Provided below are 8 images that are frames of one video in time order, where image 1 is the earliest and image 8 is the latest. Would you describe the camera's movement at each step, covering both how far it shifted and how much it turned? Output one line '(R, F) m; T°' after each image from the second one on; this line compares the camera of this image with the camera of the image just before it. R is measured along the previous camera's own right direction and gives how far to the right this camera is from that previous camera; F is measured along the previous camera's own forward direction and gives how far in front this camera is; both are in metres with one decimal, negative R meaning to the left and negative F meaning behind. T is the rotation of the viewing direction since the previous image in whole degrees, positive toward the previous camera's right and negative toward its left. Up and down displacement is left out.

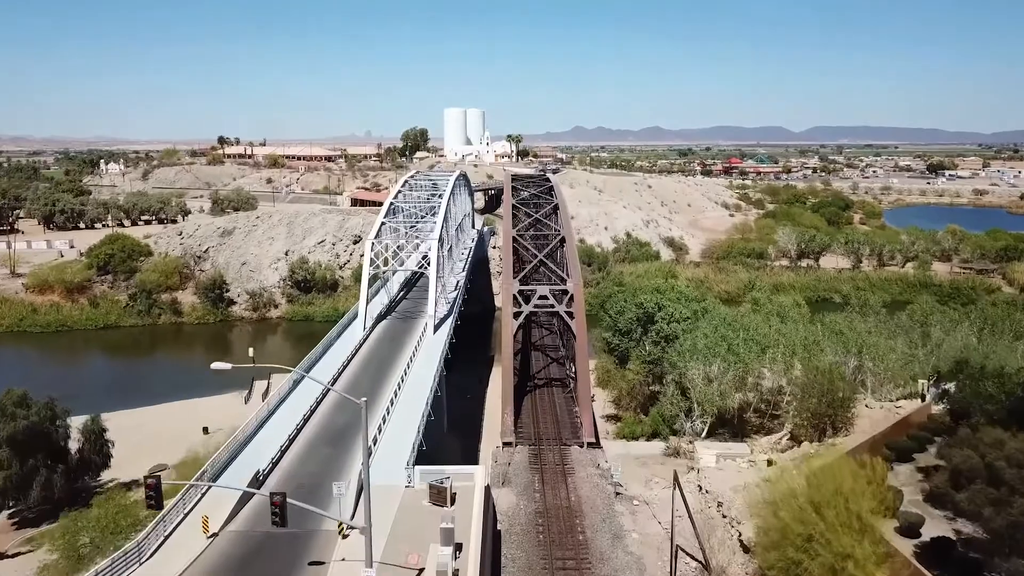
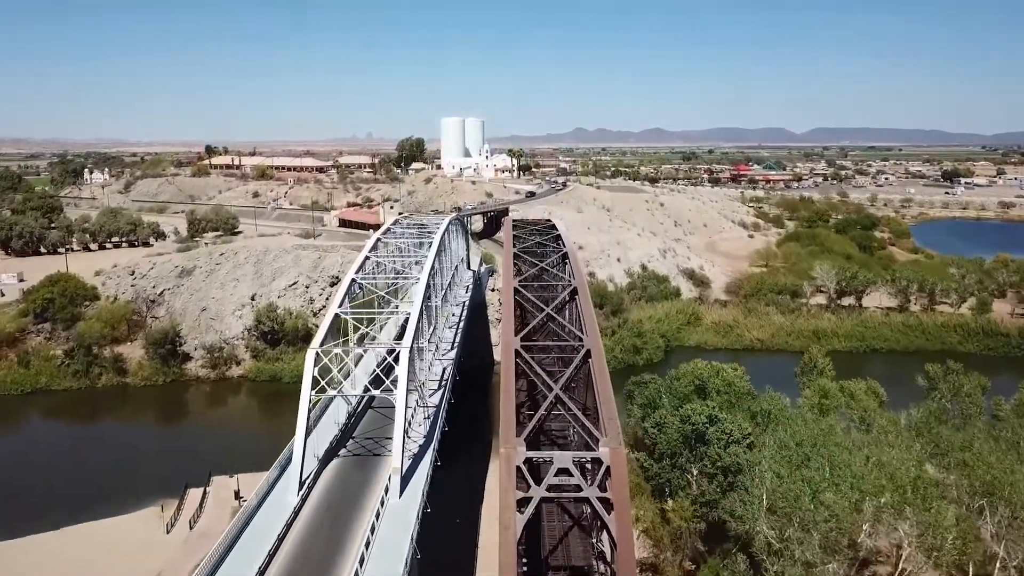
(0.0, +6.0) m; 0°
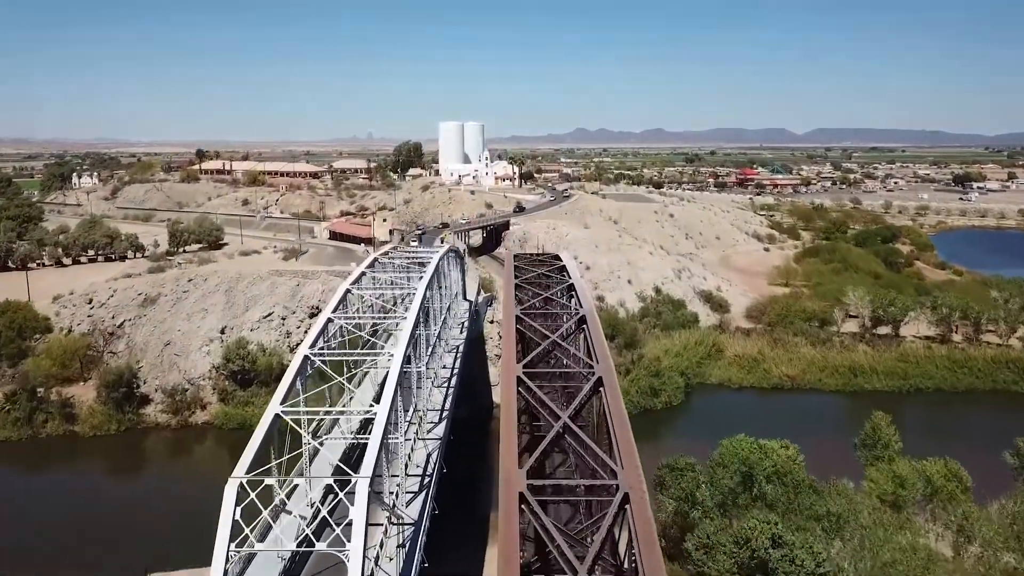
(0.0, +4.2) m; 0°
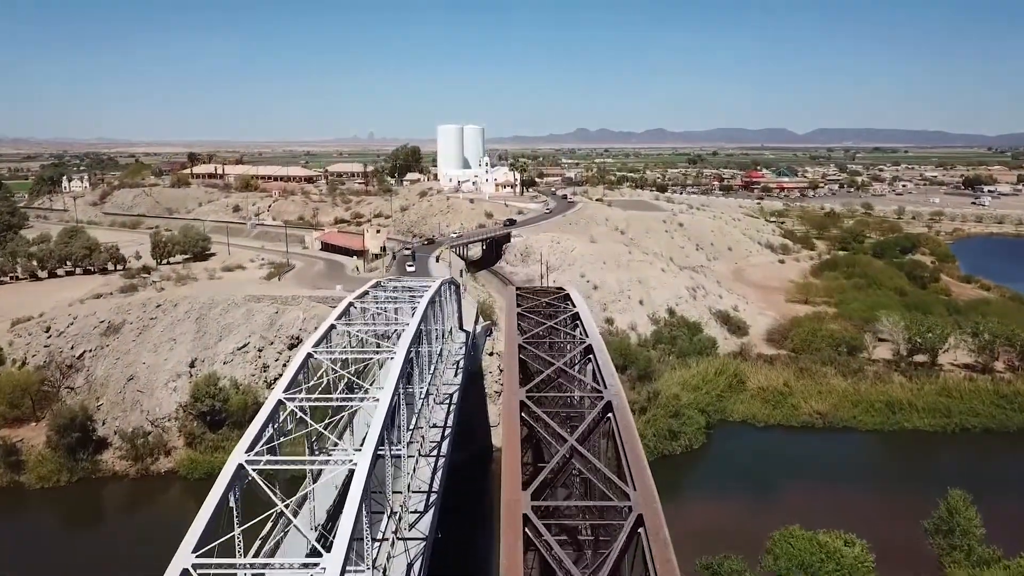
(0.0, +3.5) m; 0°
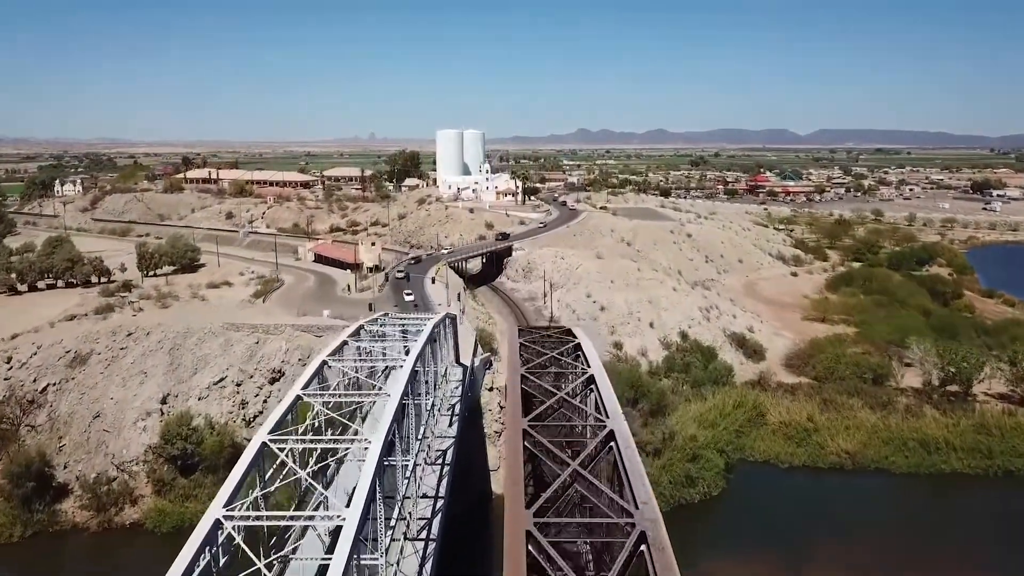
(0.0, +2.7) m; 0°
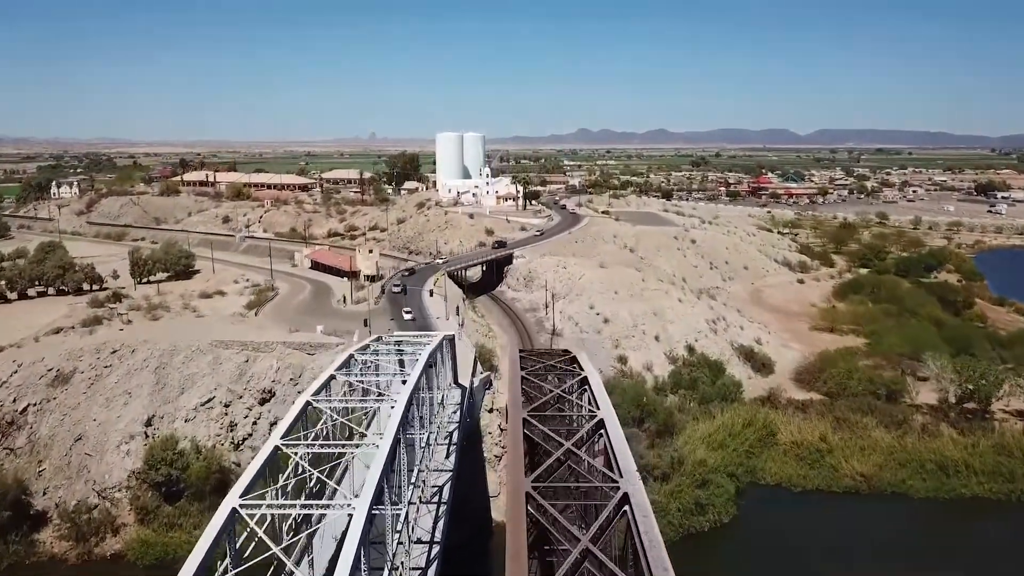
(0.0, +1.3) m; 0°
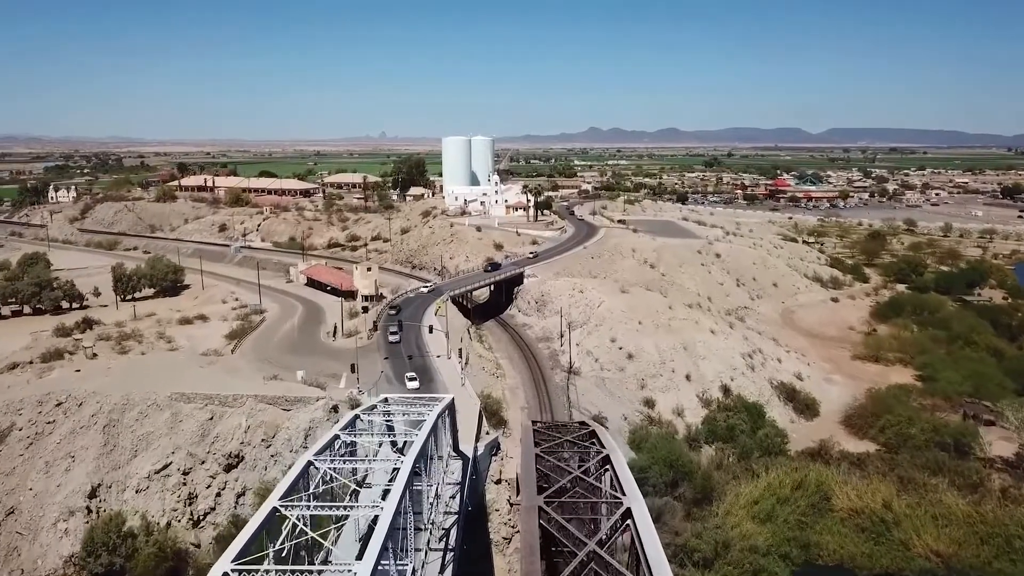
(-0.1, +4.4) m; -1°
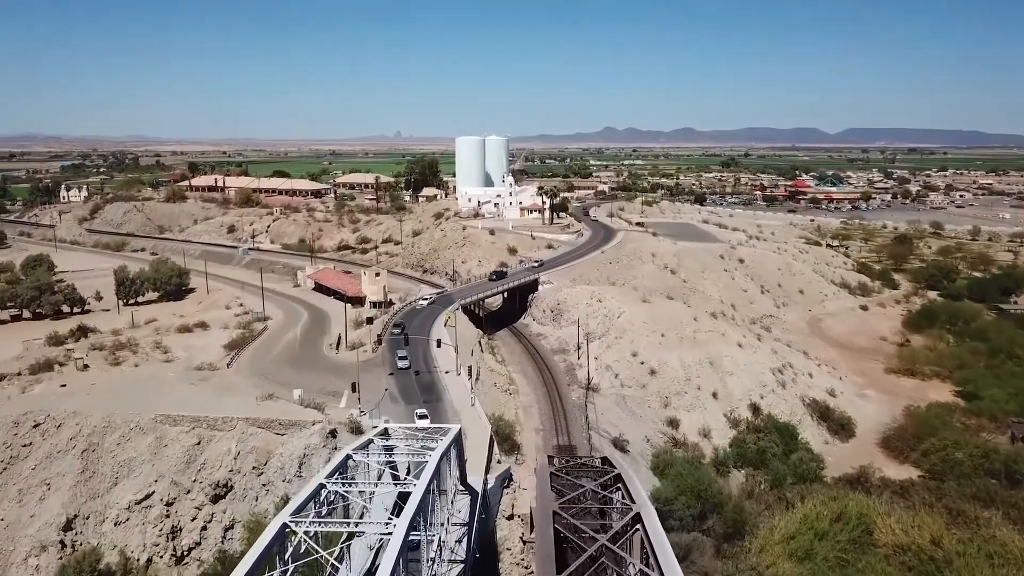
(0.0, +2.1) m; -1°
